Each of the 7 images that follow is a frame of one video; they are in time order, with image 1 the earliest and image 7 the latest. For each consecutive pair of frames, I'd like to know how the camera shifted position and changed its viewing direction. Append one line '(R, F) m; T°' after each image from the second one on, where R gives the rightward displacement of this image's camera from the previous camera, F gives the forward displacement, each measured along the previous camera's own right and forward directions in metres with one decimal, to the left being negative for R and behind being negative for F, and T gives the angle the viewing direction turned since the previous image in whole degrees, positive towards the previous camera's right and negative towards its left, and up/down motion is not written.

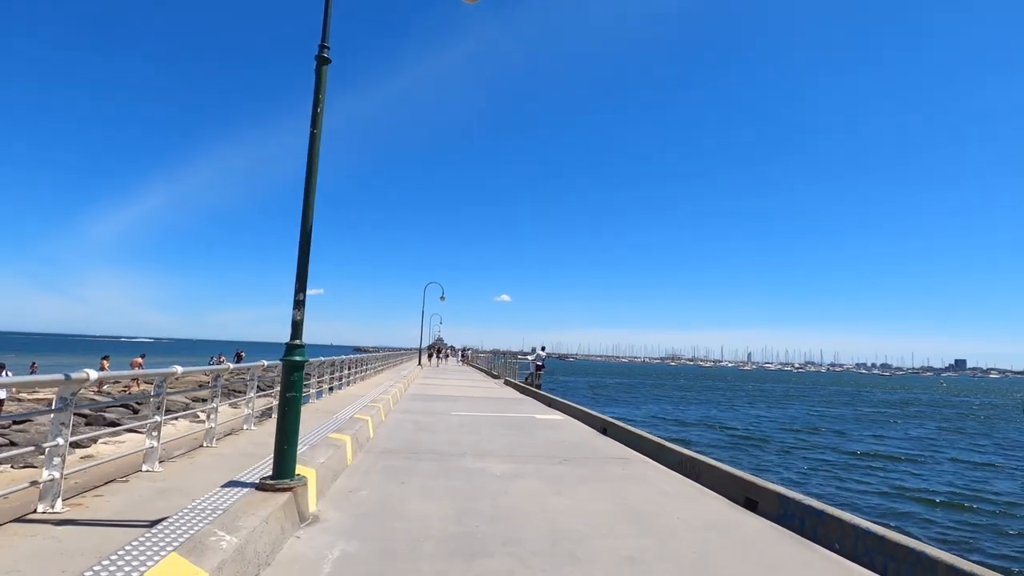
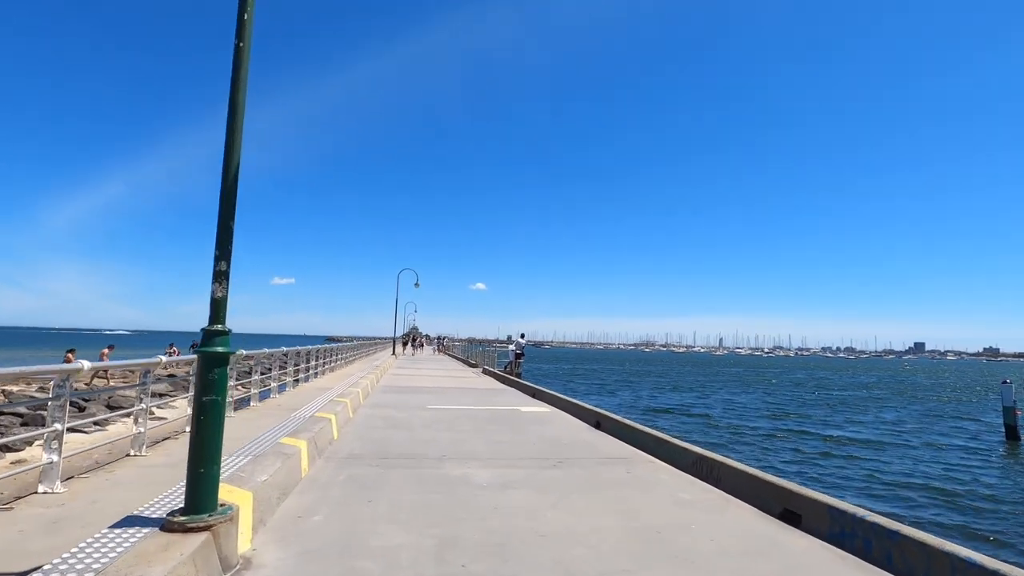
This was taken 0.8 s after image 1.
(-0.1, +1.2) m; +3°
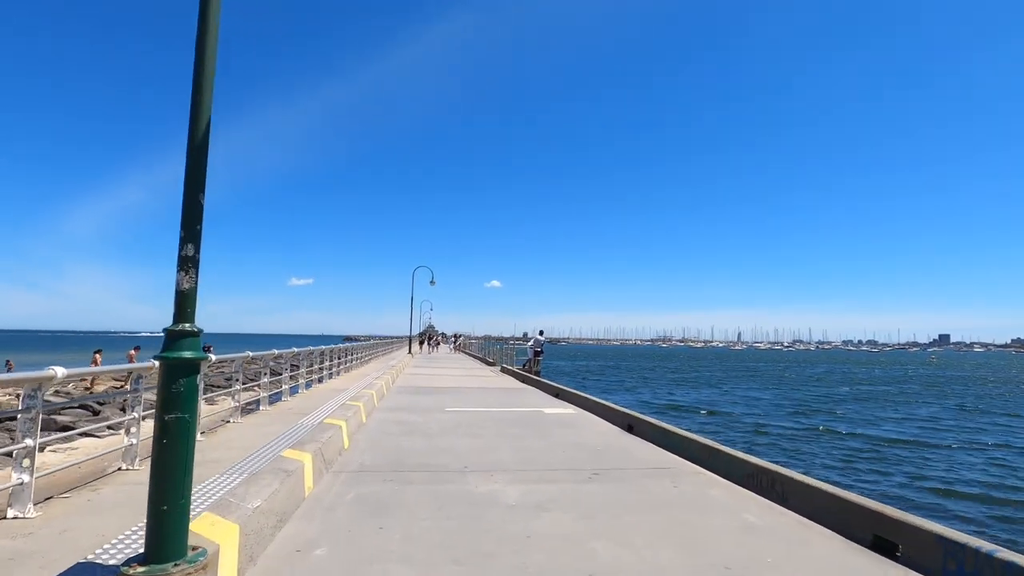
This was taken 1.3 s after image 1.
(-0.1, +0.8) m; -2°
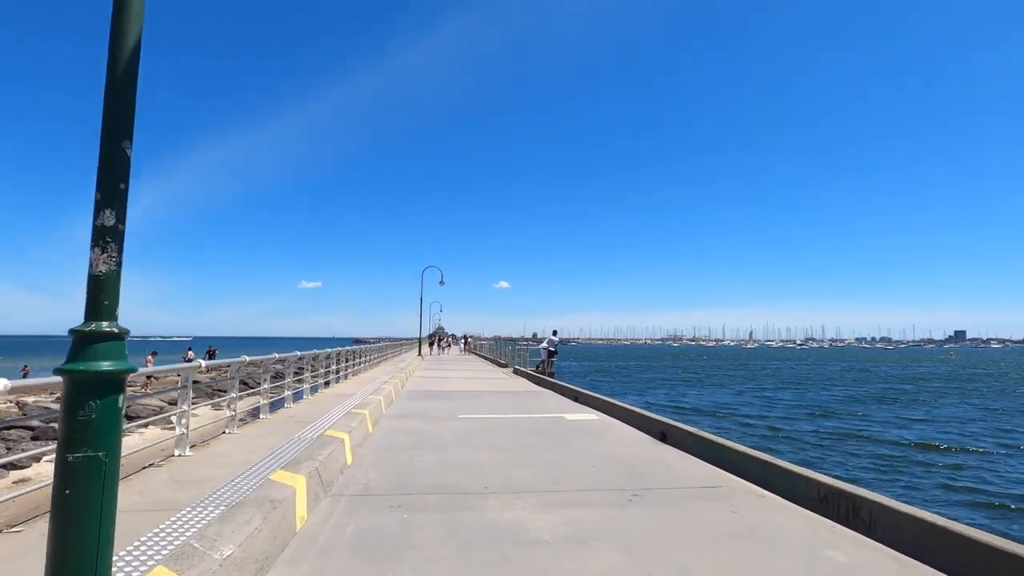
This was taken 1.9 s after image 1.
(-0.2, +0.9) m; -1°
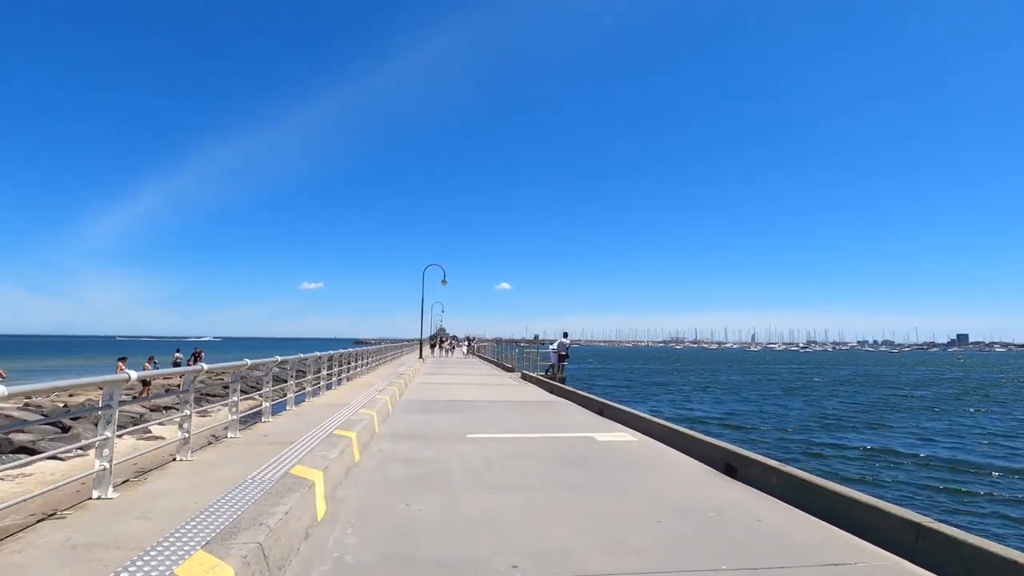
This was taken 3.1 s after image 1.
(-0.3, +1.9) m; 0°
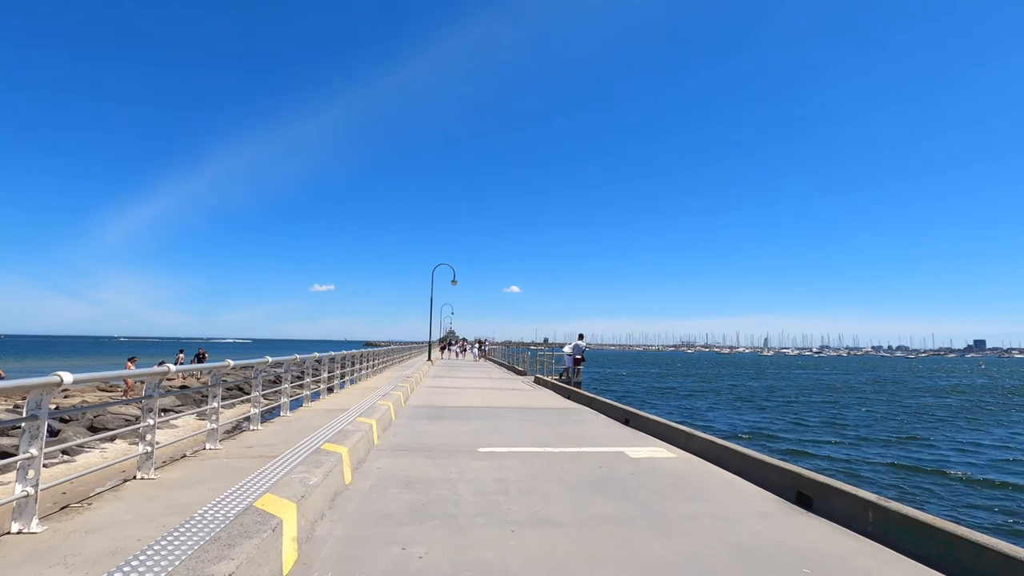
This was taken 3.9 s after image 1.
(-0.1, +1.2) m; -1°
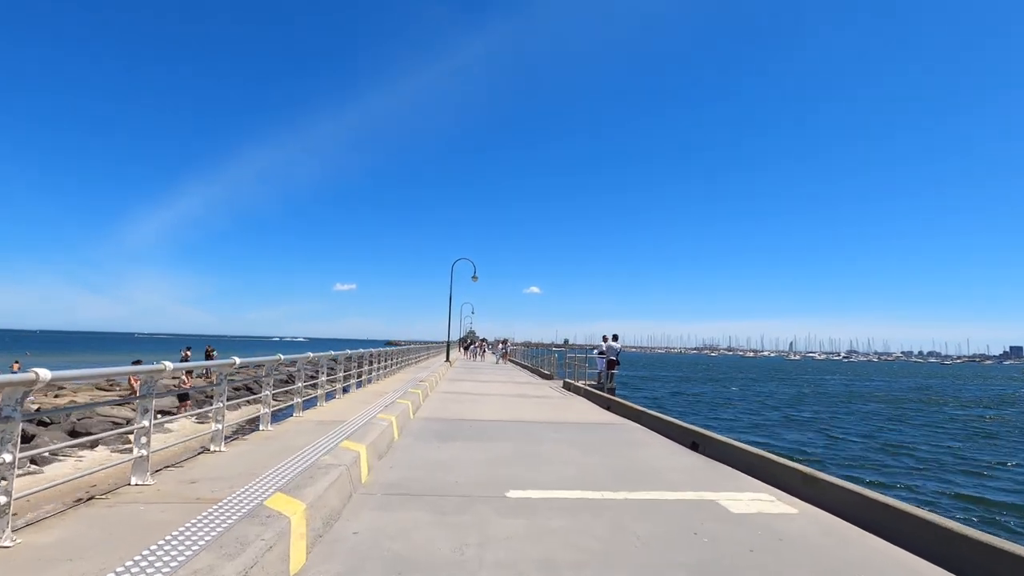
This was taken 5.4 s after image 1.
(-0.3, +2.4) m; -2°
